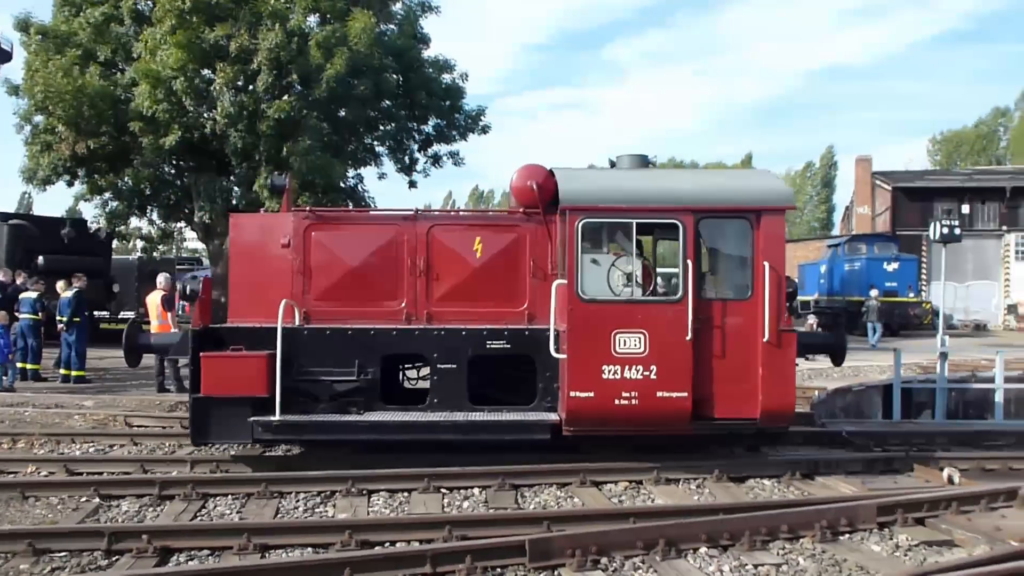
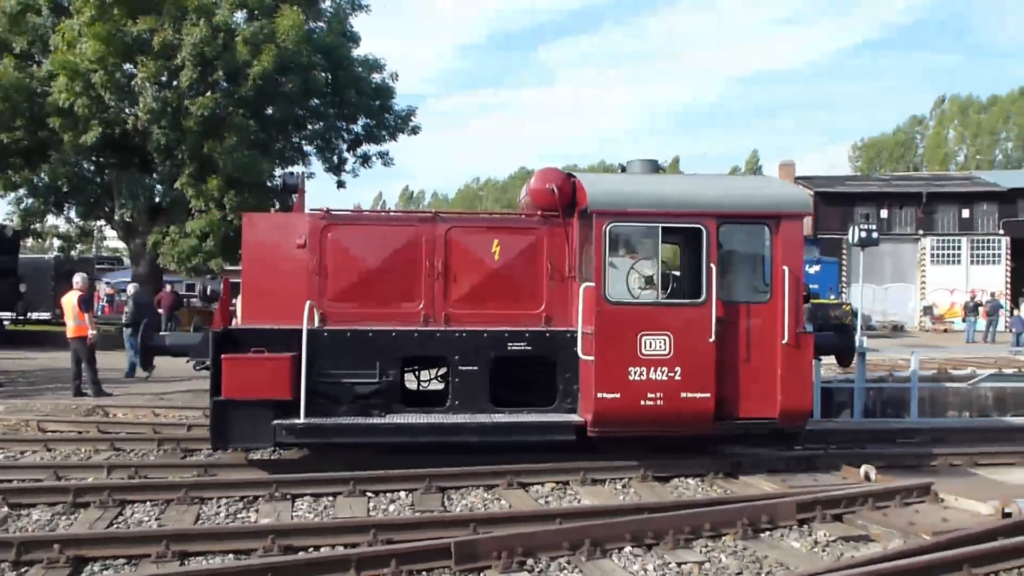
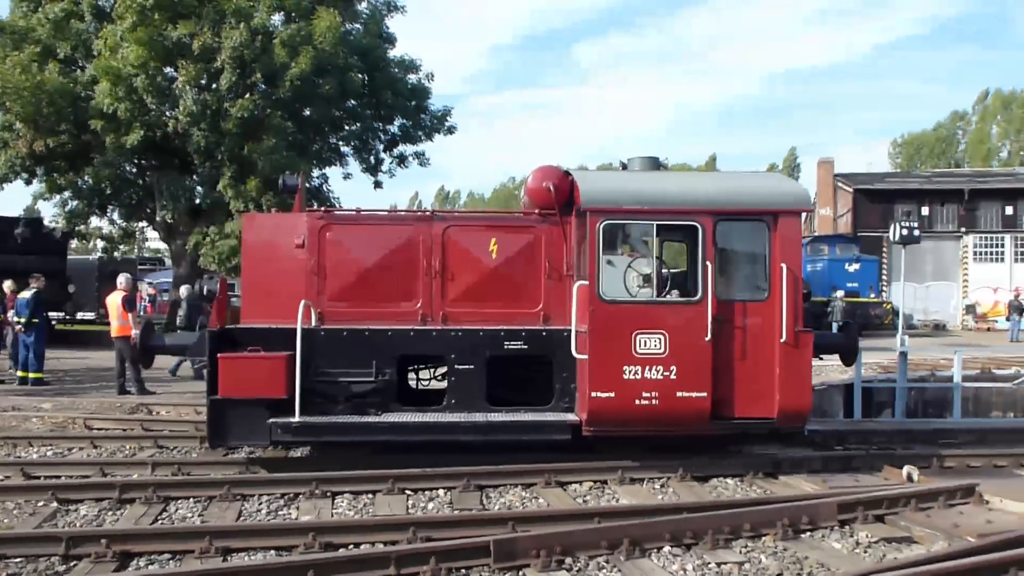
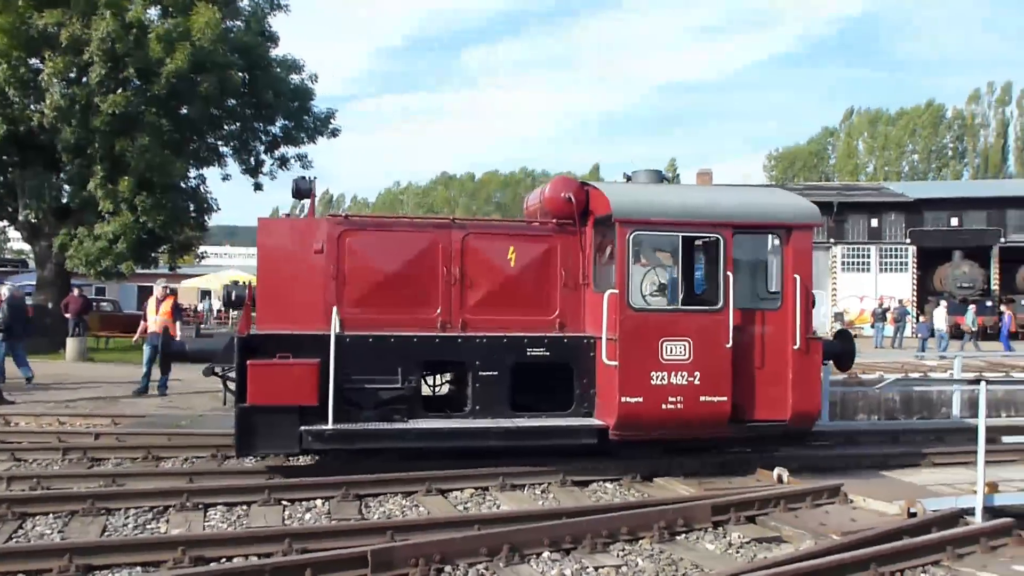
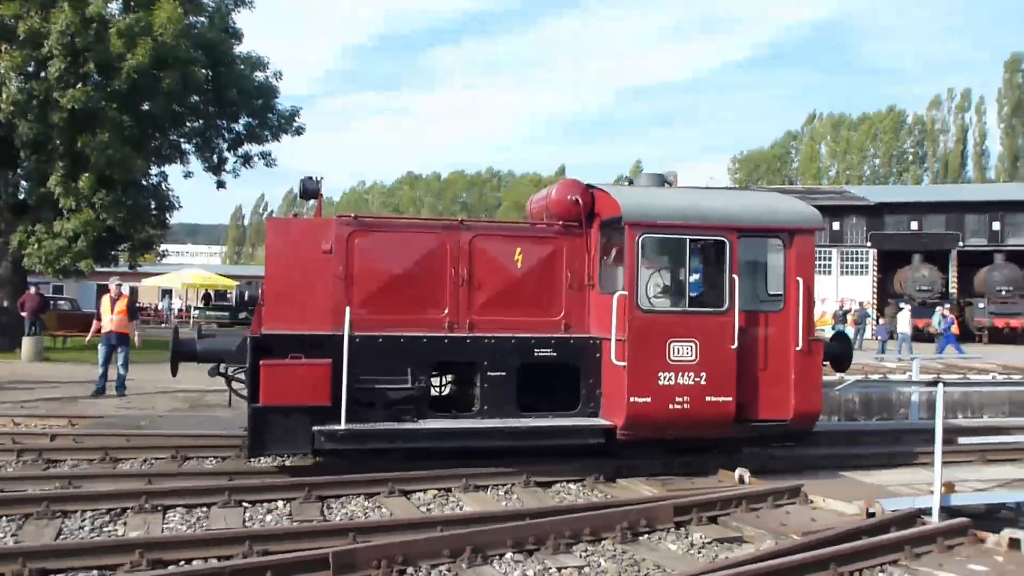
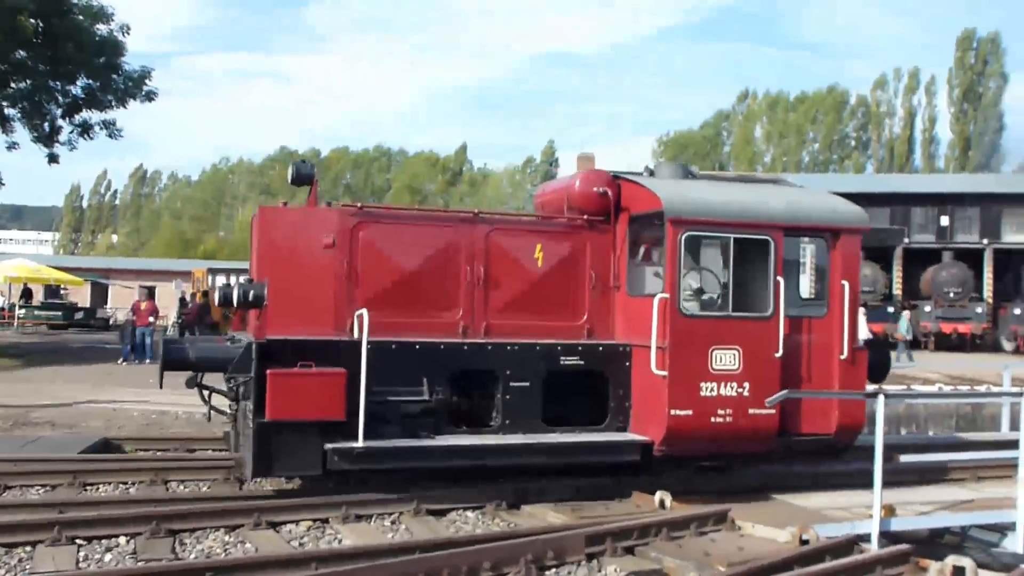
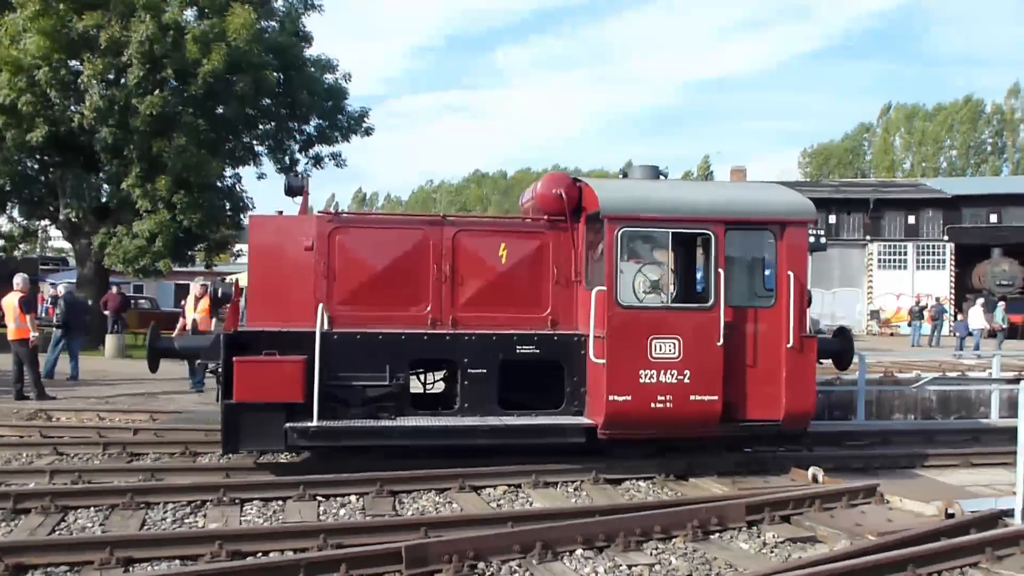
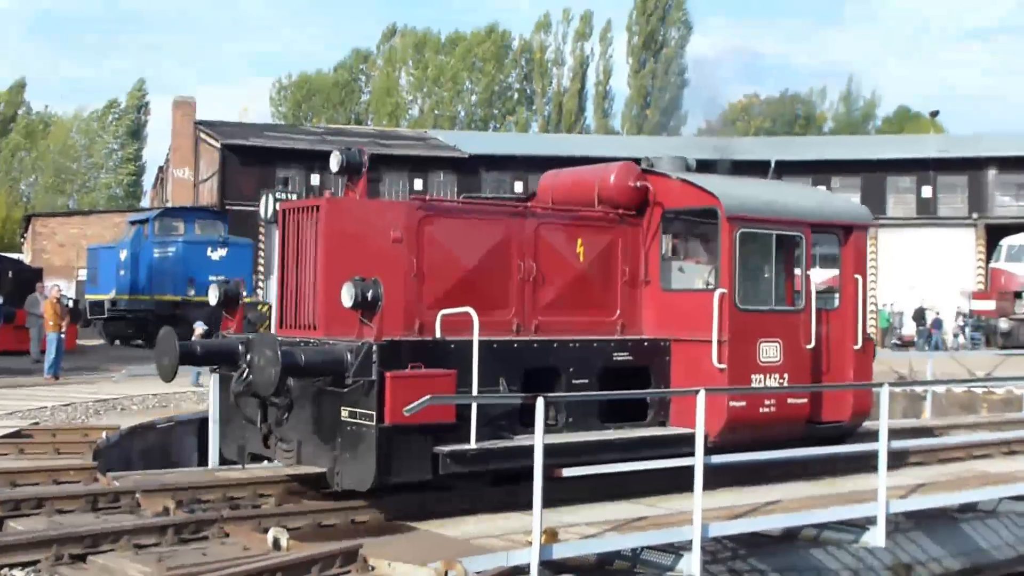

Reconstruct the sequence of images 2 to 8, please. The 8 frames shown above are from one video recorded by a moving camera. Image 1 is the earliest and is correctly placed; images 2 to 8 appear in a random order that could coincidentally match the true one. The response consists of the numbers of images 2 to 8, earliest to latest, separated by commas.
3, 2, 7, 4, 5, 6, 8
